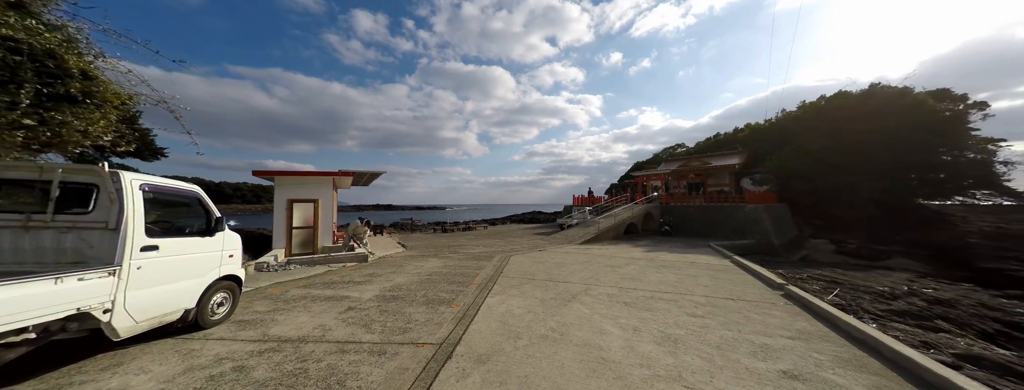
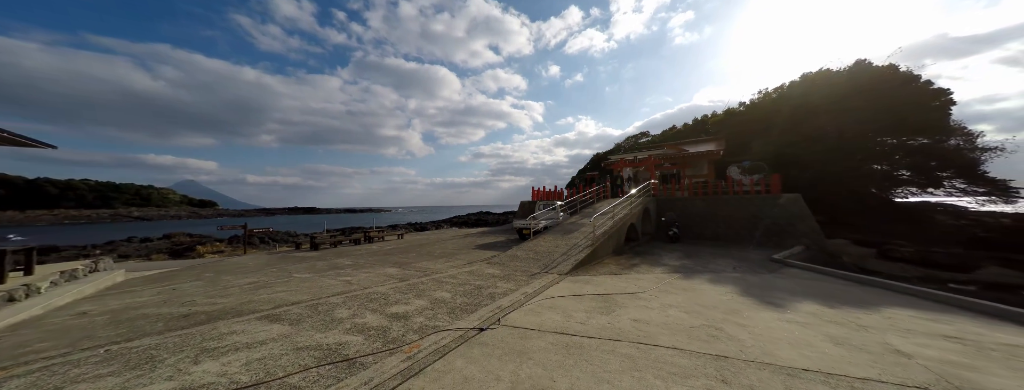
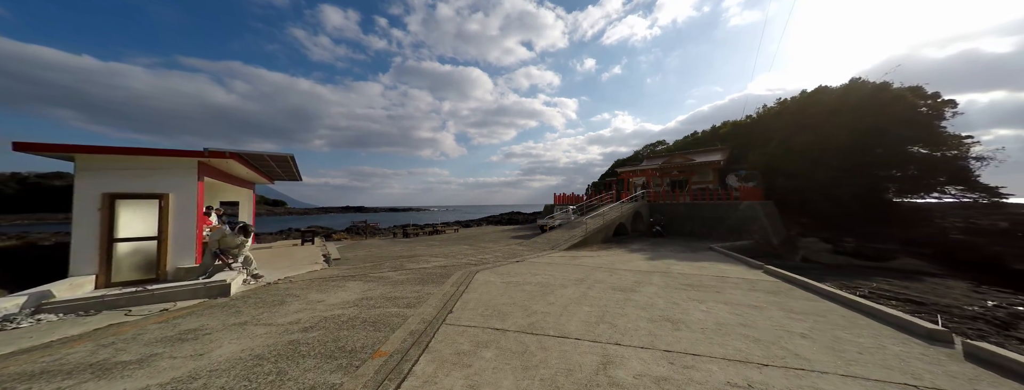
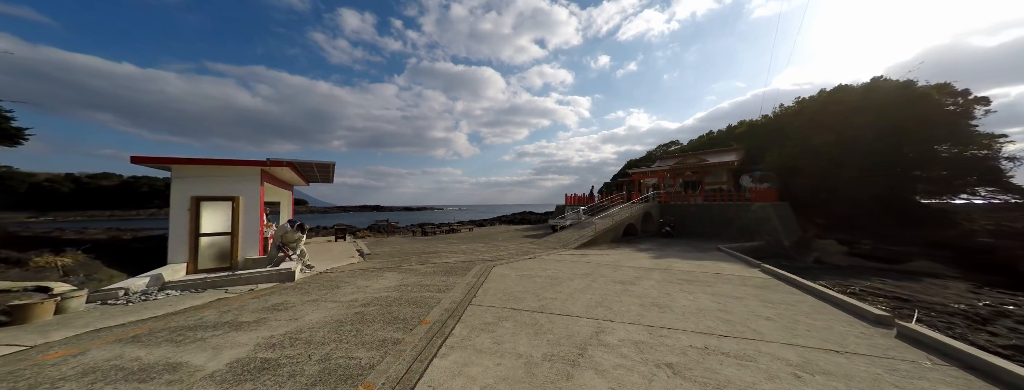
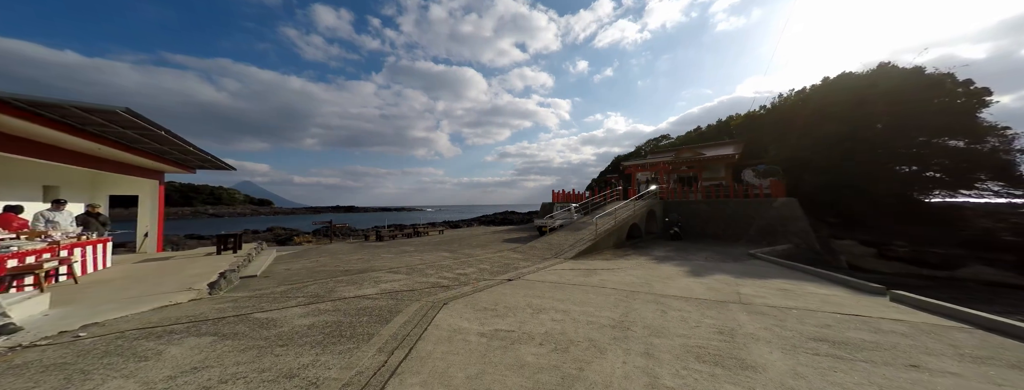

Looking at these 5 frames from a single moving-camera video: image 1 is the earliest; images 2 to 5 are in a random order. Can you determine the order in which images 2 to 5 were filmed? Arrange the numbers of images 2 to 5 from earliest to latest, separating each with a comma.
4, 3, 5, 2
